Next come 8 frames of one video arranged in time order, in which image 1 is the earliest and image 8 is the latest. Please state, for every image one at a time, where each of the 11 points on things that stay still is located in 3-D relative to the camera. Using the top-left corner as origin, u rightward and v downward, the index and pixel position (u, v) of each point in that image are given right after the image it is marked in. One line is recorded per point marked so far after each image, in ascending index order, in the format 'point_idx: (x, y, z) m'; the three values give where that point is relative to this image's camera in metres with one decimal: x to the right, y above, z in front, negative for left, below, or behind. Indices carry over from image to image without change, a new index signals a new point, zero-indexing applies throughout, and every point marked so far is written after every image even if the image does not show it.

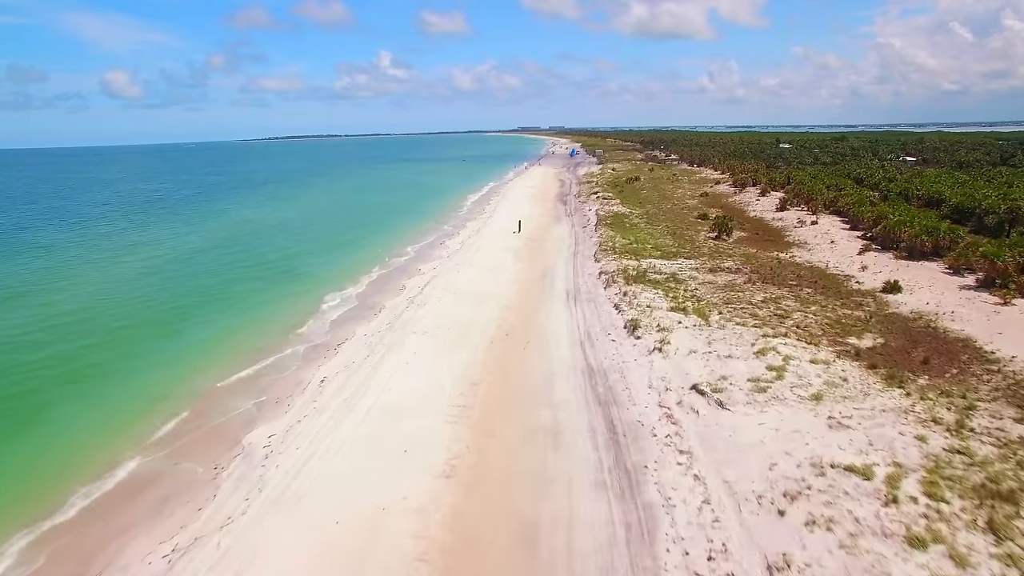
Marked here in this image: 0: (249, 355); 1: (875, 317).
0: (-9.3, -2.3, +19.2) m
1: (+13.0, -1.0, +19.4) m
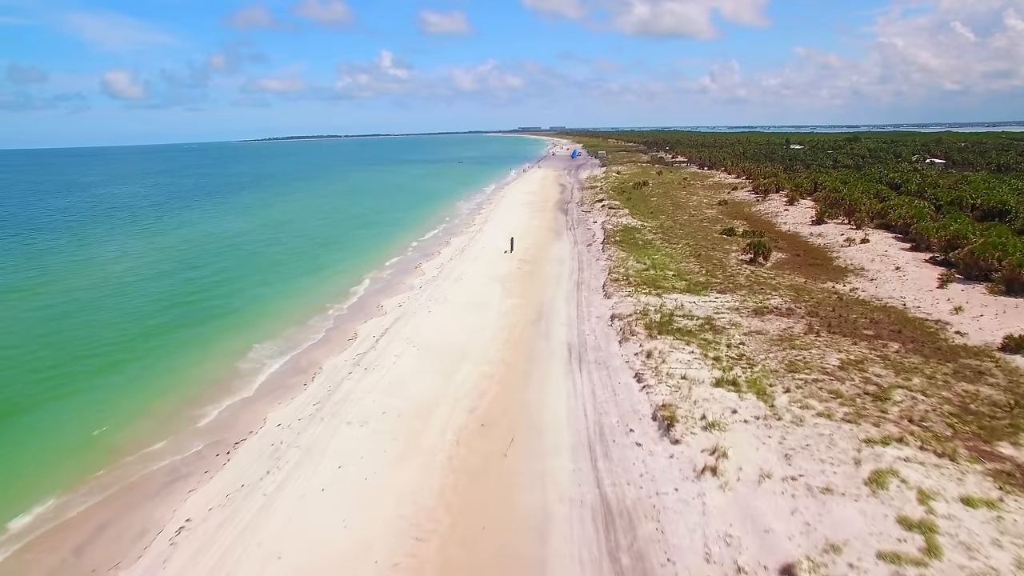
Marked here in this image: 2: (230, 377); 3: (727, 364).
0: (-9.8, -4.1, +13.3) m
1: (+12.5, -2.7, +13.4) m
2: (-9.1, -2.9, +17.3) m
3: (+6.3, -2.2, +15.8) m
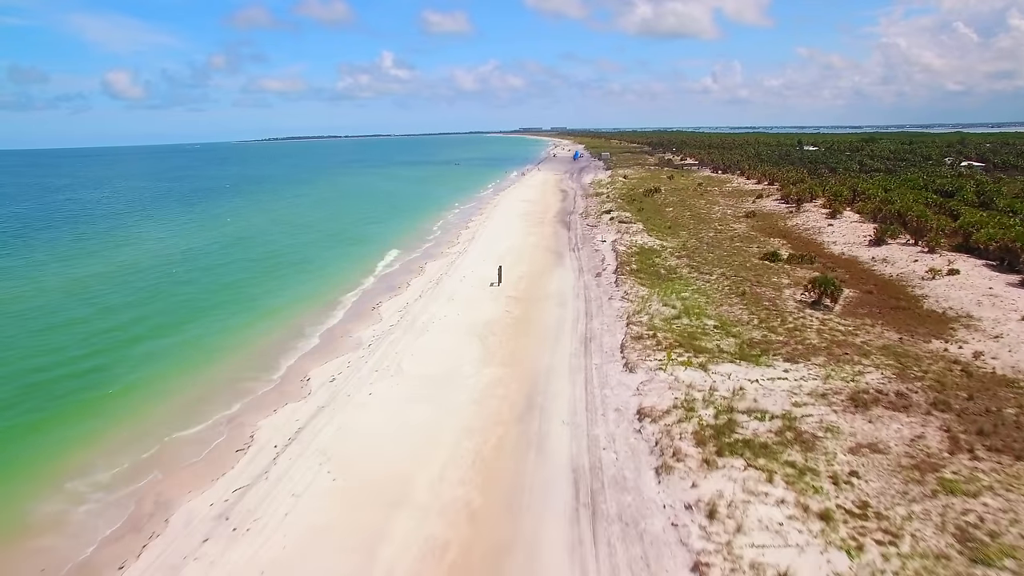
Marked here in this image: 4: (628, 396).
0: (-10.4, -6.0, +6.6) m
1: (+11.9, -4.6, +6.6) m
2: (-9.7, -4.8, +10.6) m
3: (+5.7, -4.2, +9.1) m
4: (+3.0, -2.8, +14.1) m
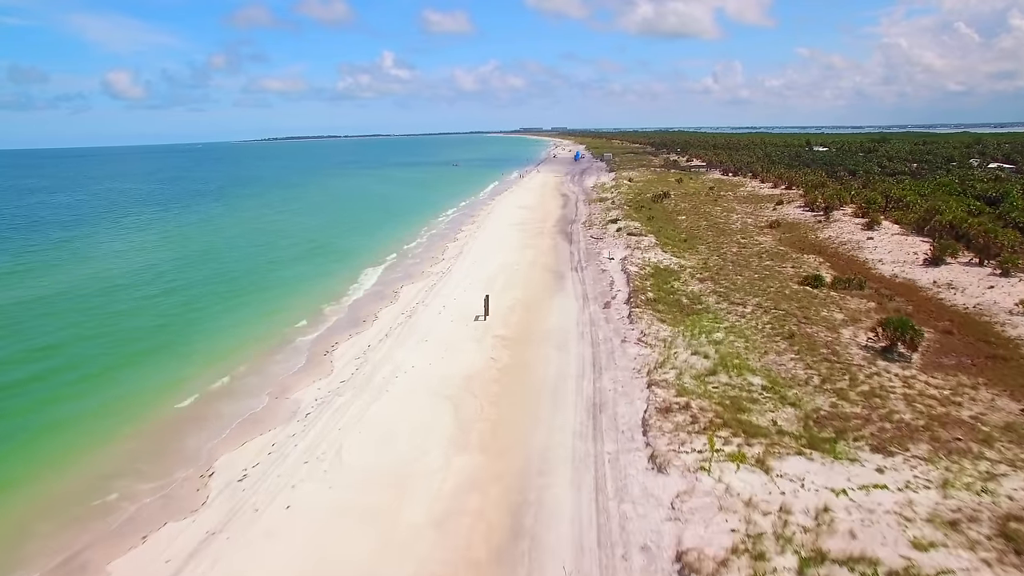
0: (-10.9, -7.3, +2.0) m
1: (+11.4, -5.9, +2.0) m
2: (-10.1, -6.1, +6.1) m
3: (+5.3, -5.4, +4.5) m
4: (+2.6, -4.1, +9.5) m
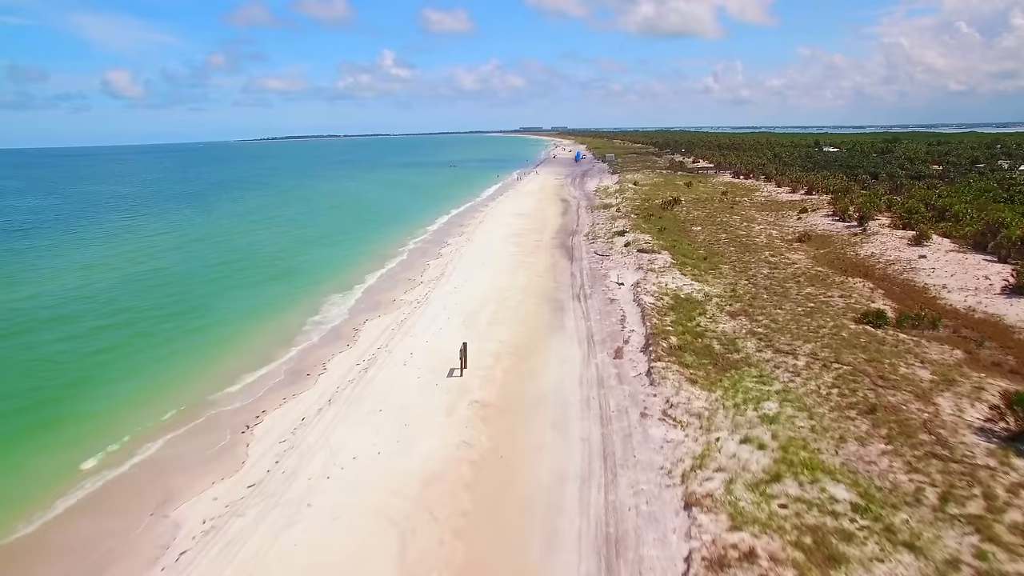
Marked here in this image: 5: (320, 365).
0: (-11.3, -8.6, -2.6) m
1: (+11.0, -7.3, -2.6) m
2: (-10.6, -7.4, +1.5) m
3: (+4.8, -6.8, -0.1) m
4: (+2.1, -5.5, +4.9) m
5: (-6.3, -2.5, +17.4) m
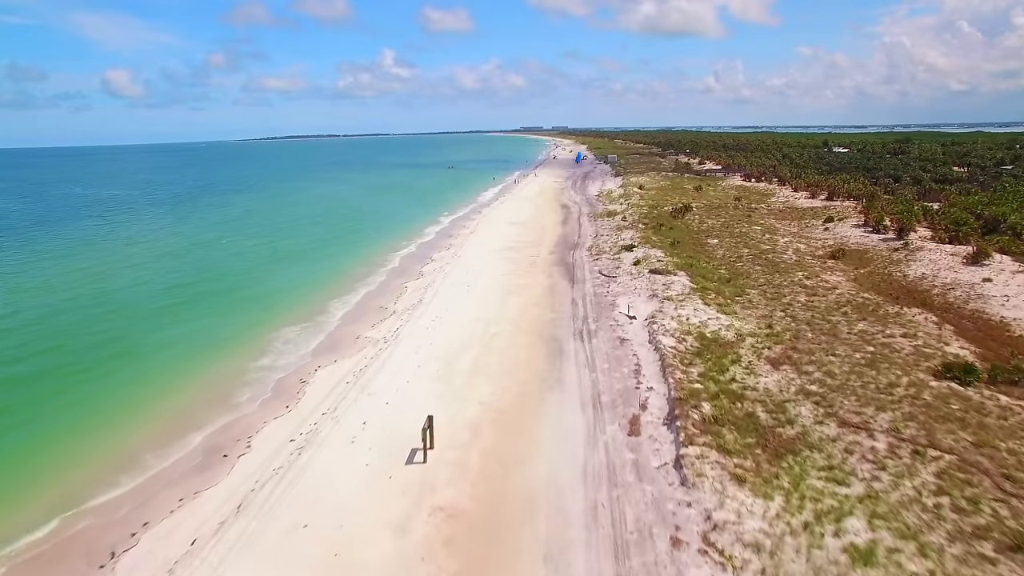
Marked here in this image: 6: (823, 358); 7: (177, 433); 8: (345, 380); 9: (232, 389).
0: (-11.8, -9.9, -6.6) m
1: (+10.5, -8.6, -6.7) m
2: (-11.0, -8.7, -2.6) m
3: (+4.3, -8.1, -4.2) m
4: (+1.7, -6.7, +0.9) m
5: (-6.7, -3.7, +13.3) m
6: (+9.3, -2.1, +16.2) m
7: (-9.6, -3.8, +14.9) m
8: (-5.0, -2.6, +16.2) m
9: (-9.3, -3.1, +17.2) m
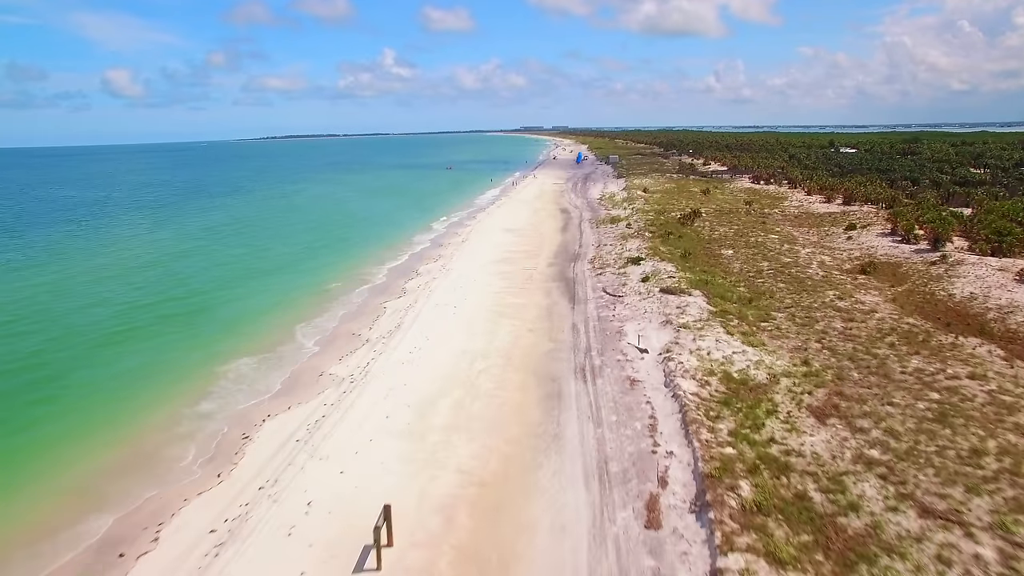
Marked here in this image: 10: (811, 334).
0: (-12.1, -10.7, -9.5) m
1: (+10.2, -9.4, -9.6) m
2: (-11.4, -9.5, -5.5) m
3: (+4.0, -8.9, -7.1) m
4: (+1.4, -7.6, -2.1) m
5: (-7.0, -4.6, +10.4) m
6: (+9.0, -2.9, +13.2) m
7: (-9.9, -4.7, +12.0) m
8: (-5.3, -3.5, +13.3) m
9: (-9.6, -3.9, +14.3) m
10: (+10.0, -1.5, +18.1) m
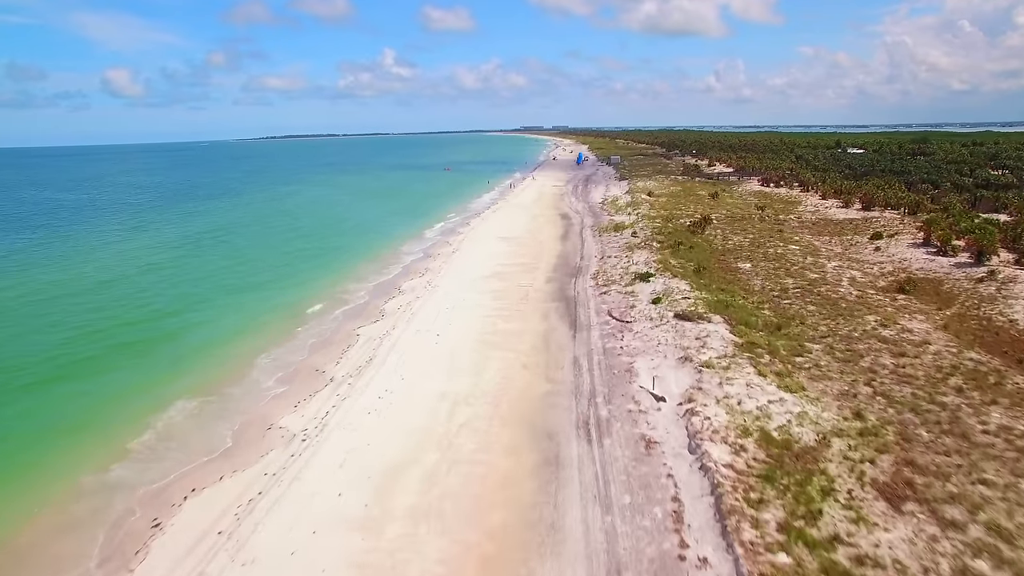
0: (-12.5, -11.6, -12.4) m
1: (+9.8, -10.3, -12.5) m
2: (-11.7, -10.4, -8.4) m
3: (+3.7, -9.8, -10.0) m
4: (+1.0, -8.5, -5.0) m
5: (-7.3, -5.5, +7.5) m
6: (+8.7, -3.8, +10.3) m
7: (-10.2, -5.6, +9.0) m
8: (-5.6, -4.4, +10.4) m
9: (-9.9, -4.8, +11.4) m
10: (+9.7, -2.4, +15.1) m
